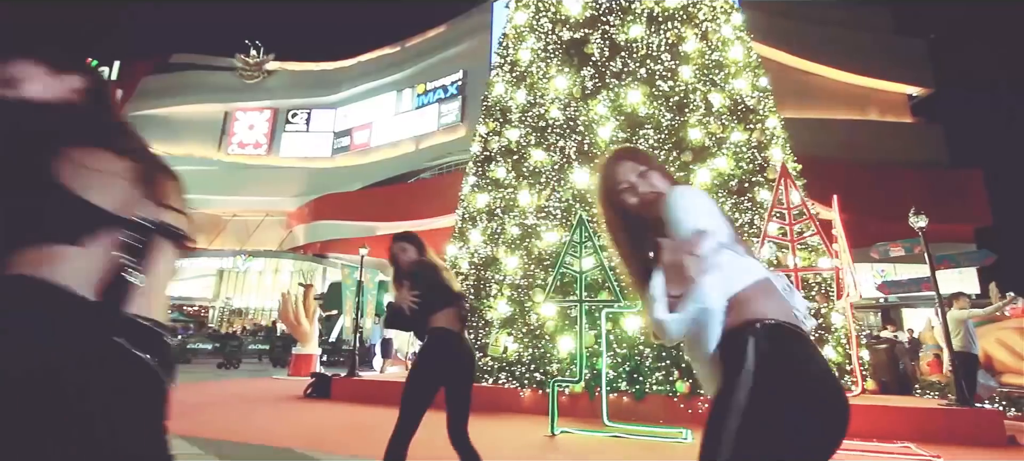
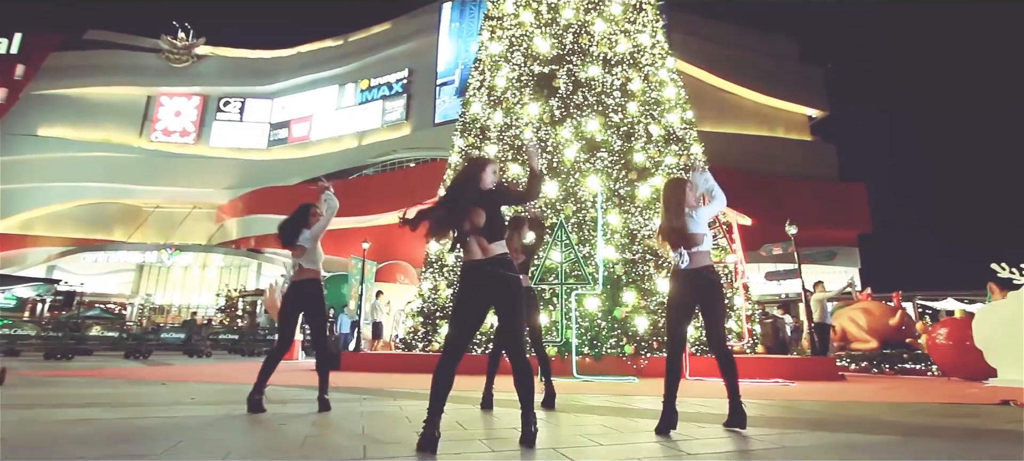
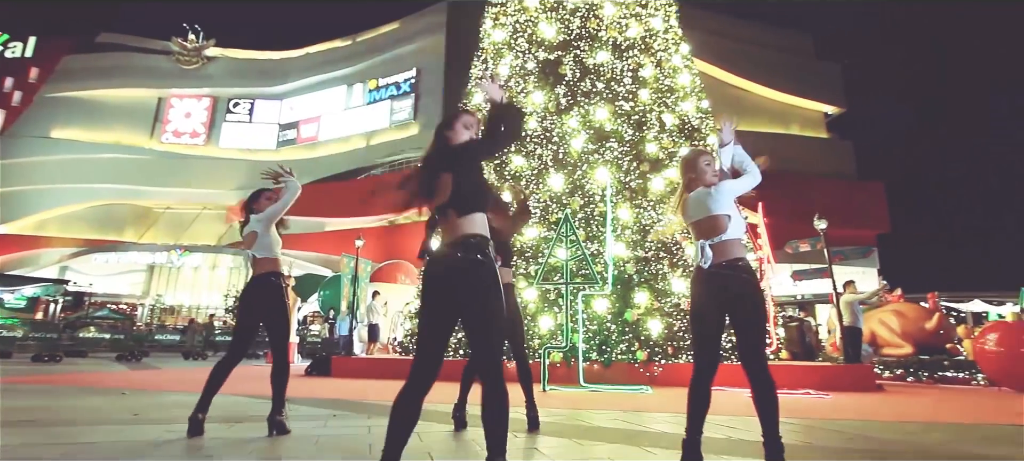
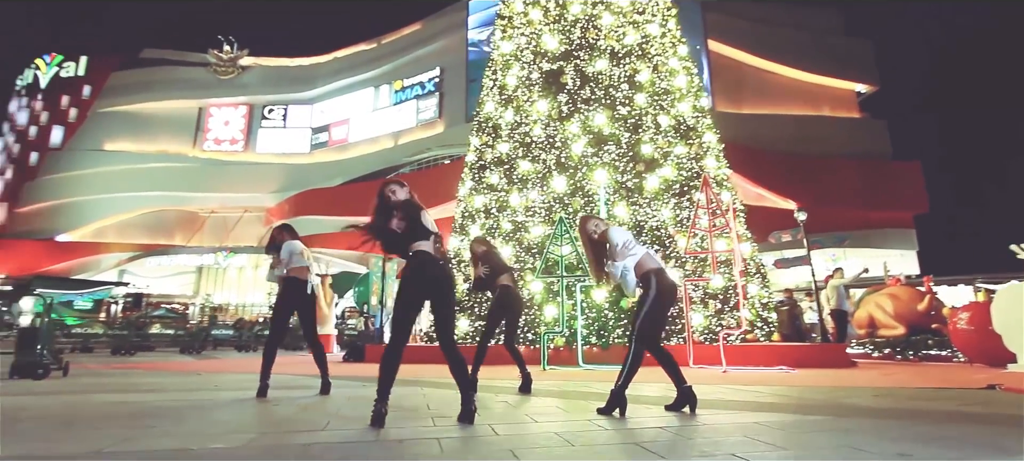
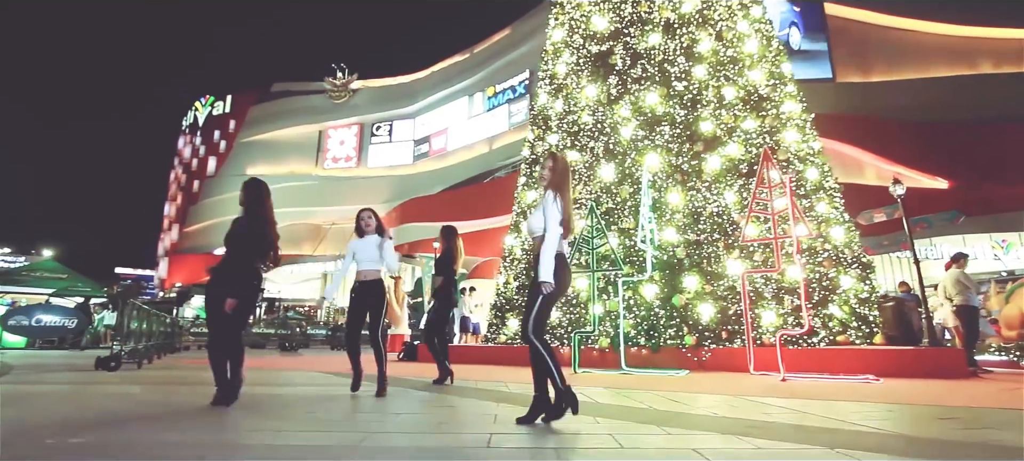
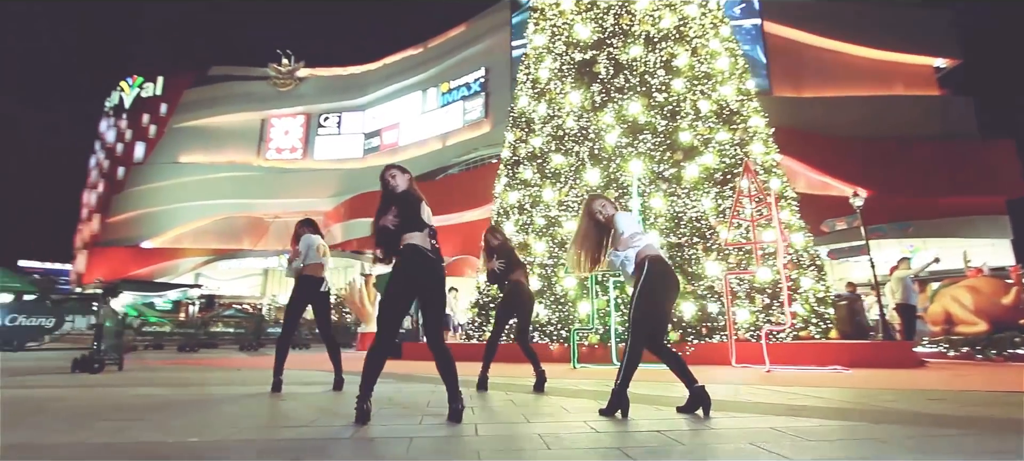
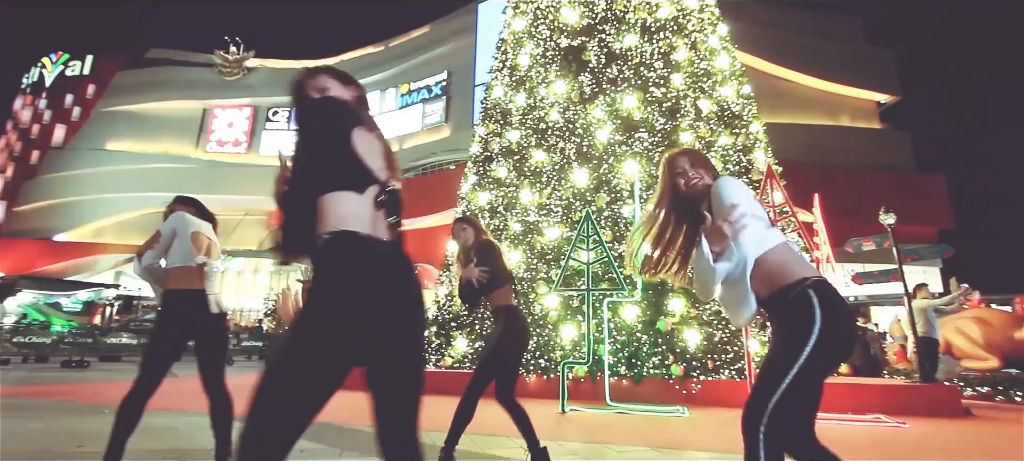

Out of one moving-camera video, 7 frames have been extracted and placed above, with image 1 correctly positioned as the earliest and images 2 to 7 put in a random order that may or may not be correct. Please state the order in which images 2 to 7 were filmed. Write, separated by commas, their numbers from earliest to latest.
7, 3, 2, 4, 6, 5
